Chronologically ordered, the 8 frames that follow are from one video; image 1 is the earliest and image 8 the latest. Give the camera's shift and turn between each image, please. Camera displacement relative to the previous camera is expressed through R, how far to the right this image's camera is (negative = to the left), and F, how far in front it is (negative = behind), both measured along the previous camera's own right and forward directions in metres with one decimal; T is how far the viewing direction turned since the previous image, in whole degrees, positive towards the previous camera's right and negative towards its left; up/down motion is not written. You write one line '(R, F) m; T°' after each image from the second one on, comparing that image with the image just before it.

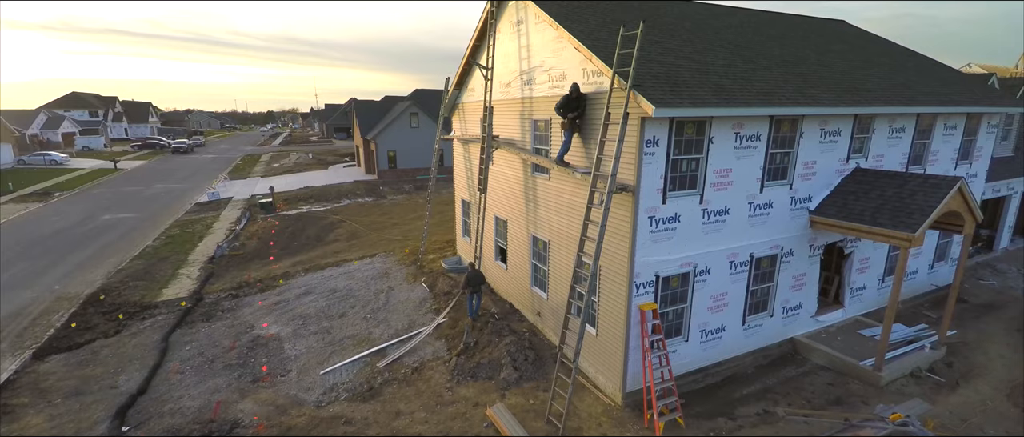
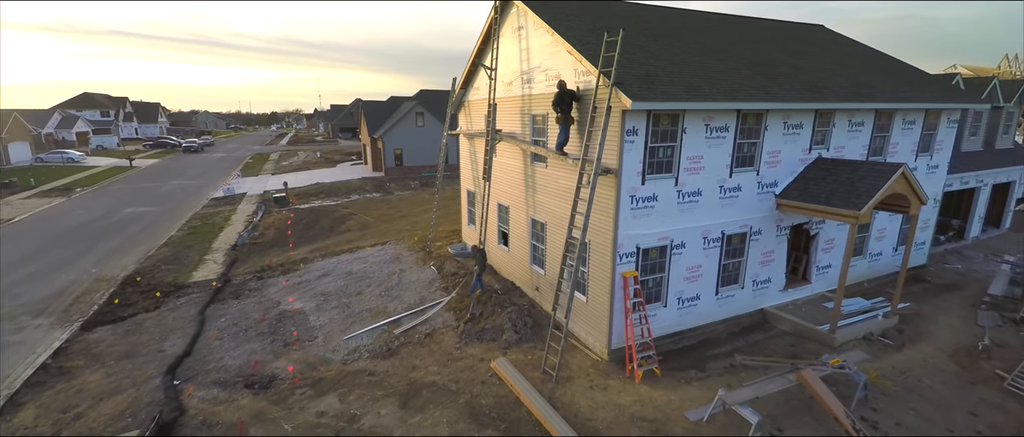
(0.0, -0.9) m; 0°
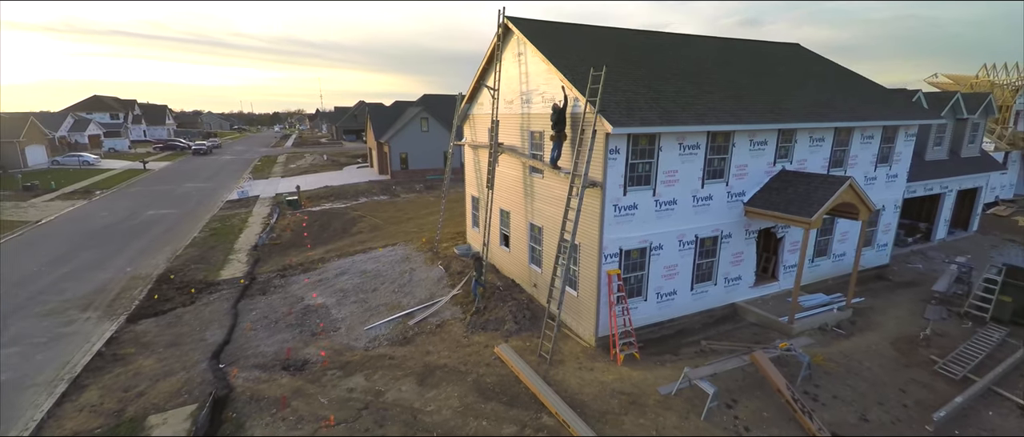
(0.0, -1.1) m; 0°
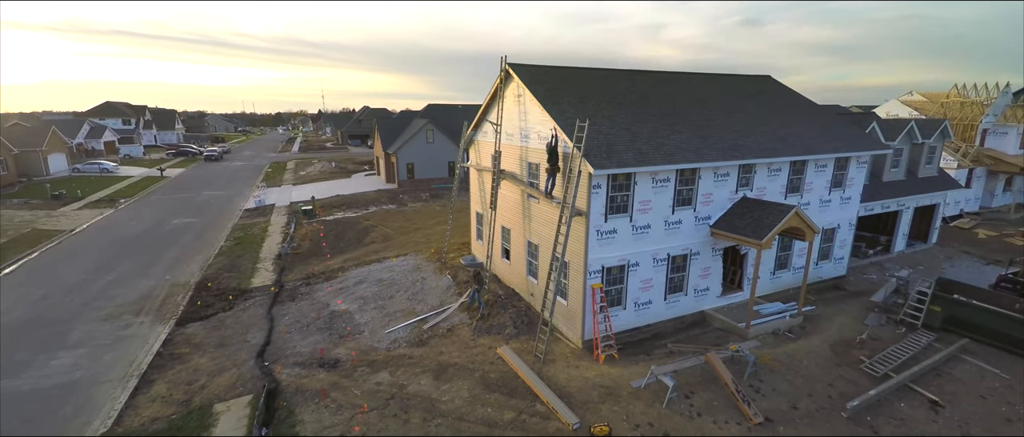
(0.0, -1.5) m; 0°
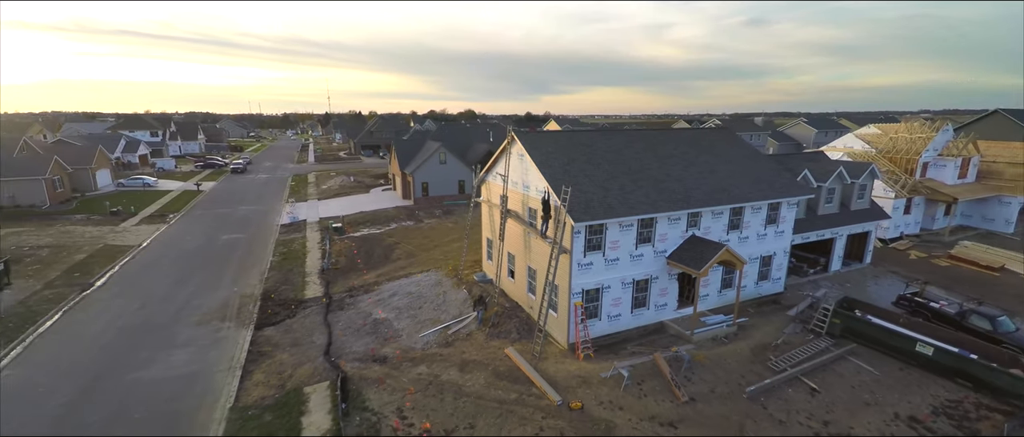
(0.0, -3.3) m; -1°
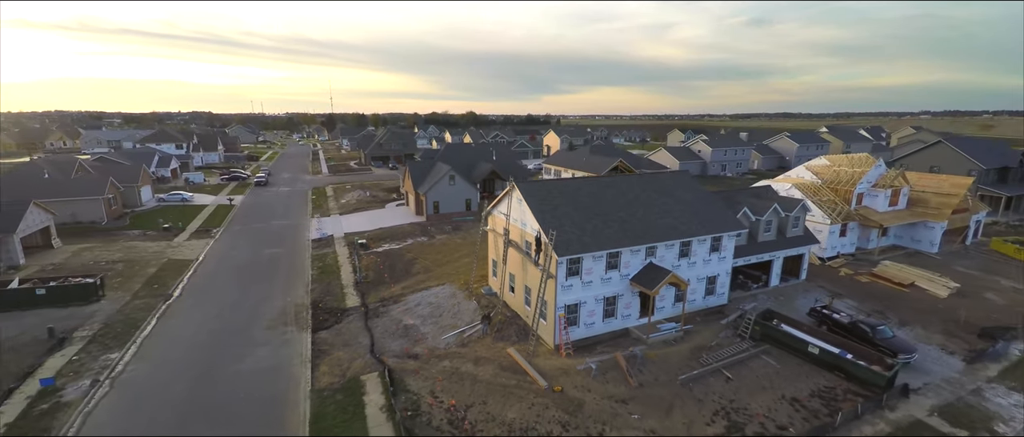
(0.0, -4.3) m; 0°
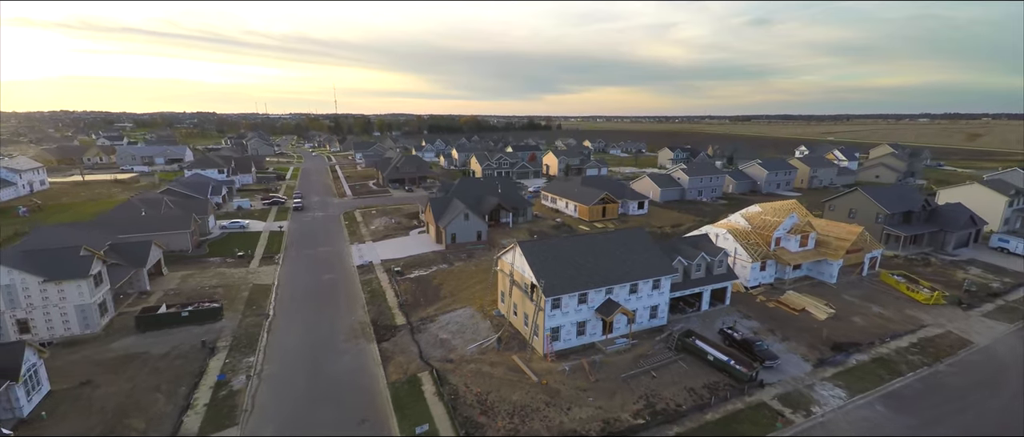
(-0.2, -8.8) m; 0°
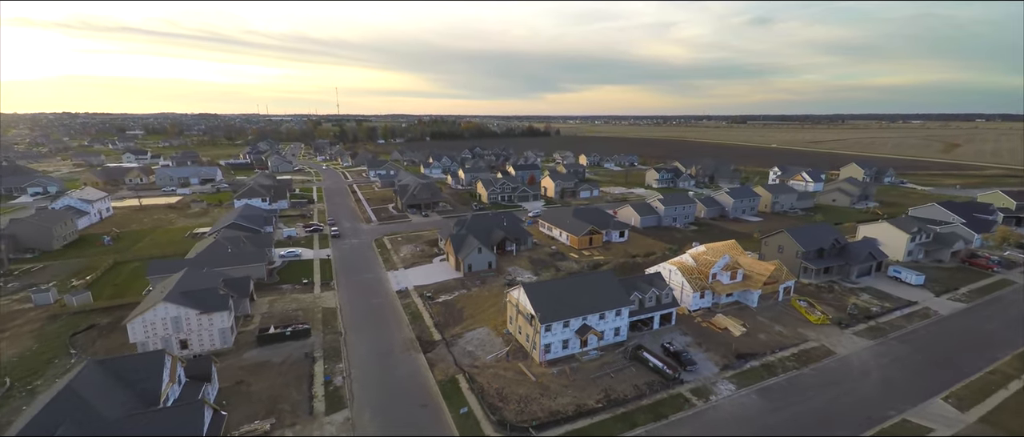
(-0.5, -12.5) m; 0°
